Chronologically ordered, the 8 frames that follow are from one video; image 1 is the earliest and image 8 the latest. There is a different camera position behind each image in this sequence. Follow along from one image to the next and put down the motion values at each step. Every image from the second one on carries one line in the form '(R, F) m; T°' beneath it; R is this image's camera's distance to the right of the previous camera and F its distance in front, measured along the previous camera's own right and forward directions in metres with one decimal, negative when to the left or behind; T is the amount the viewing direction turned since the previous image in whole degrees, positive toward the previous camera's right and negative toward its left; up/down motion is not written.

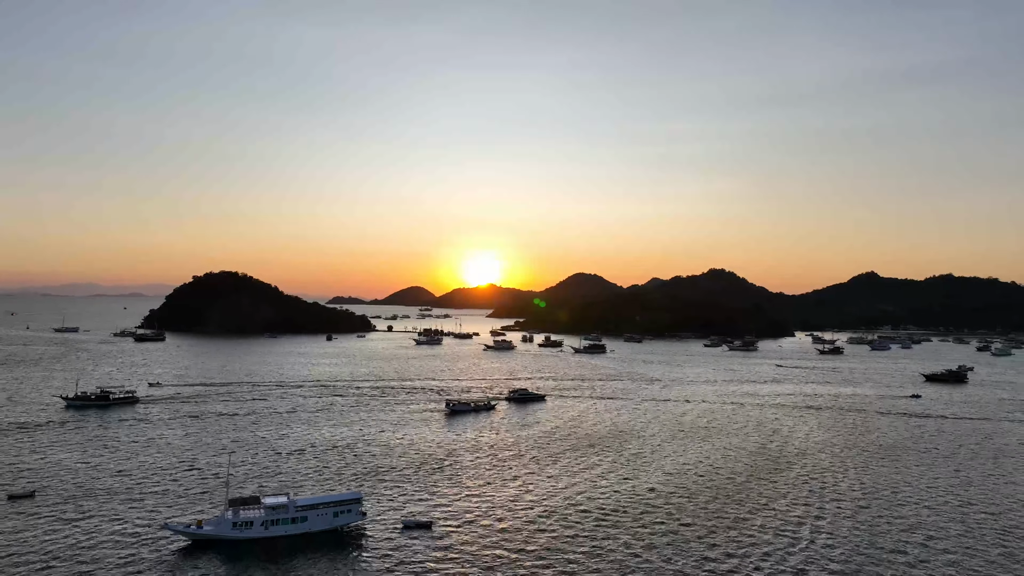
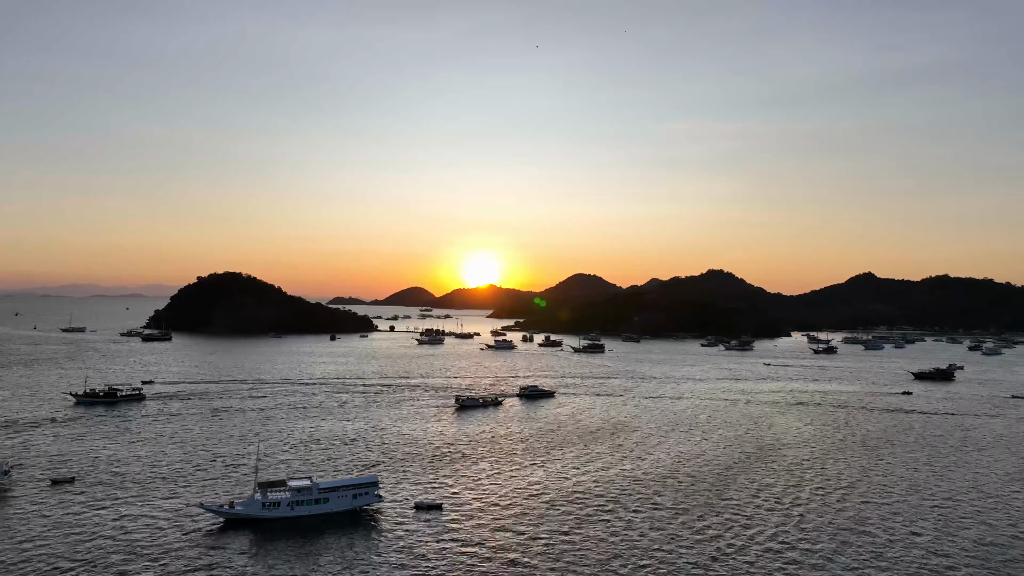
(-0.1, -2.2) m; 0°
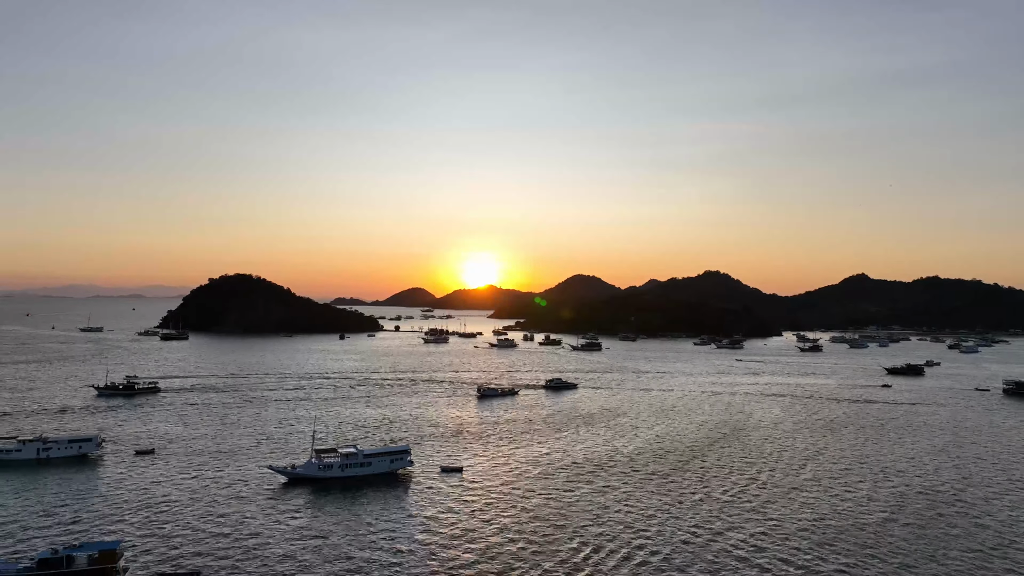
(-0.4, -5.7) m; 0°
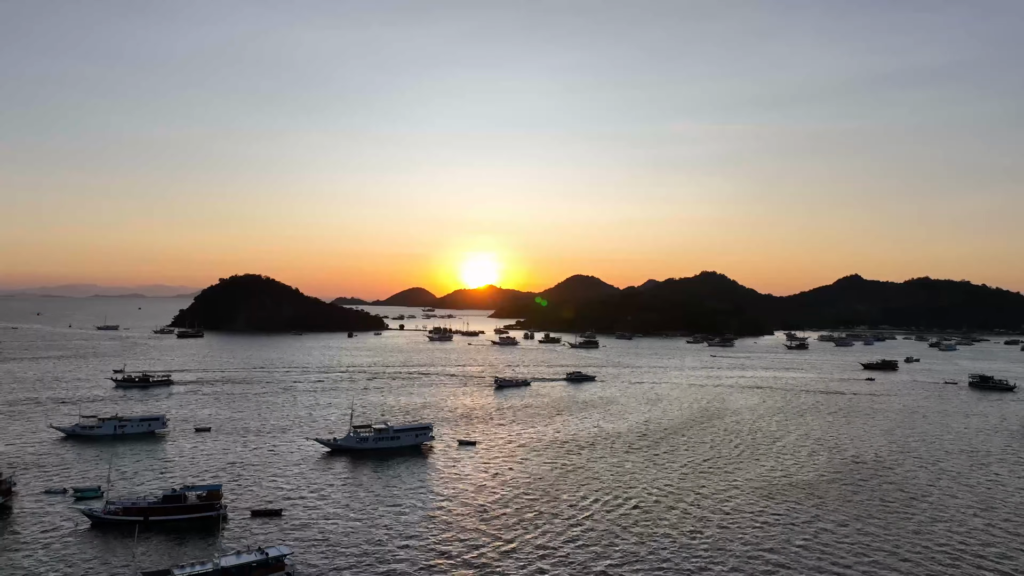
(-0.4, -5.7) m; 0°
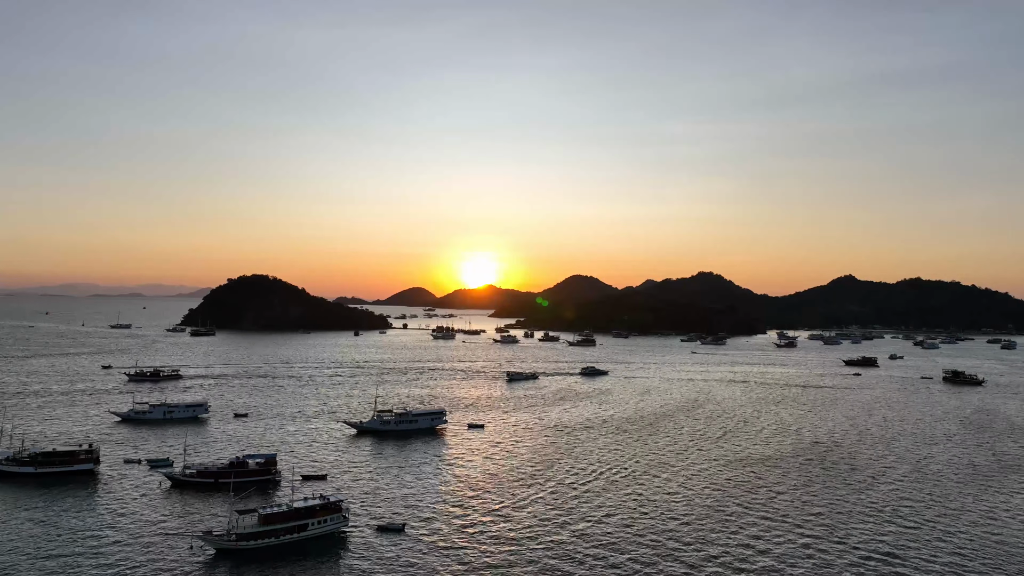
(-0.3, -5.0) m; 0°
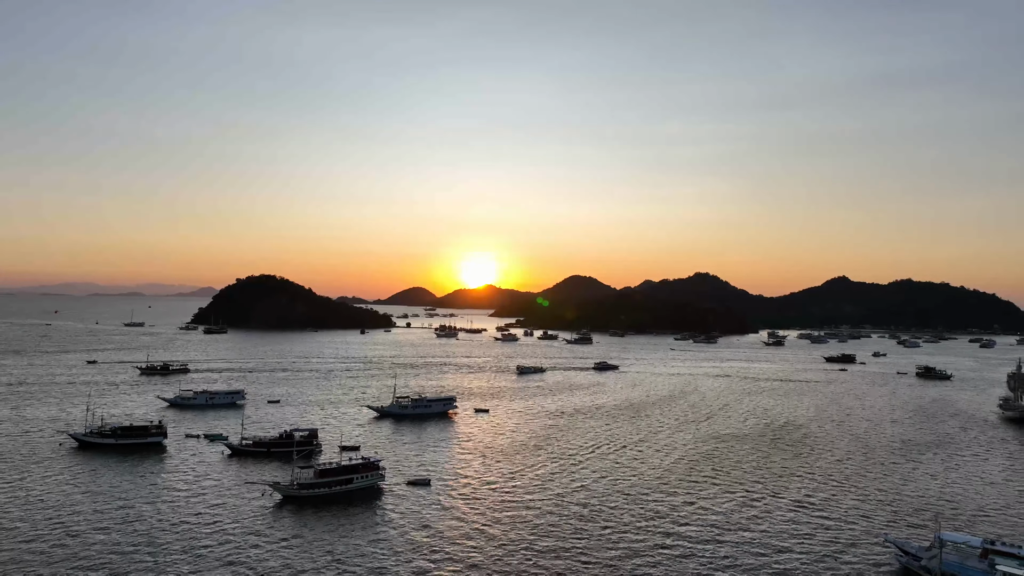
(-0.2, -5.7) m; 0°
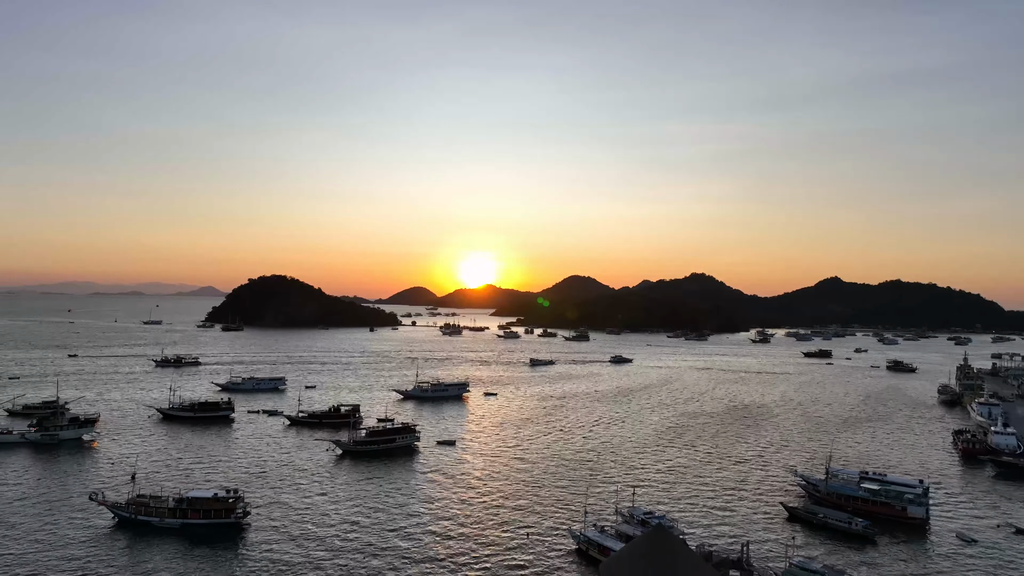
(-0.5, -7.8) m; 0°
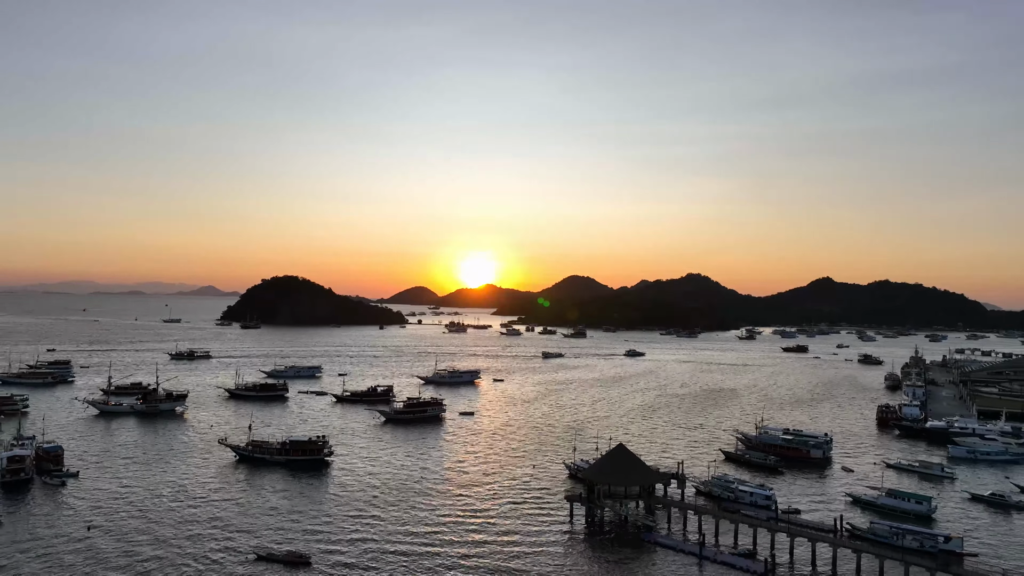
(-0.6, -9.0) m; 0°
